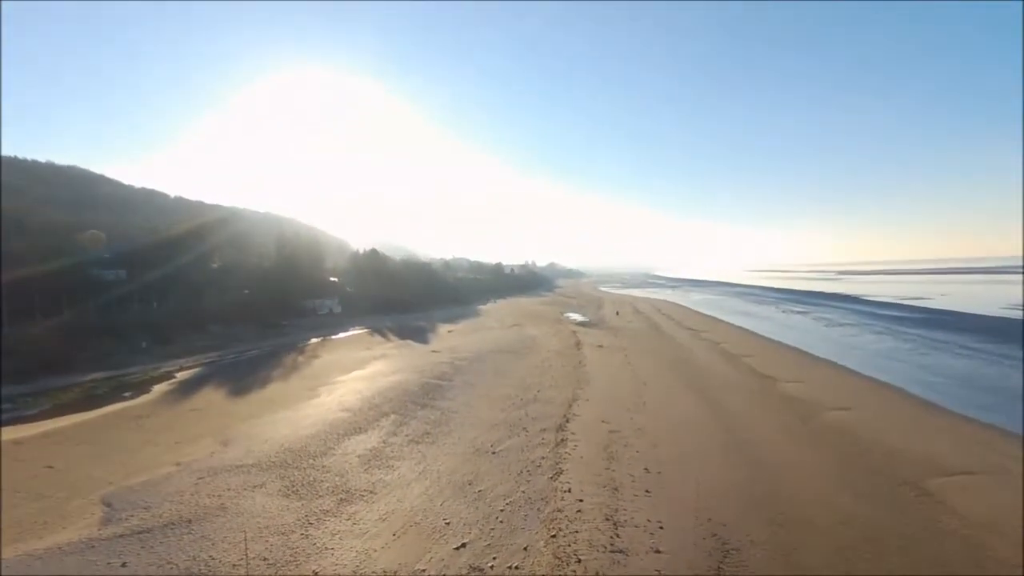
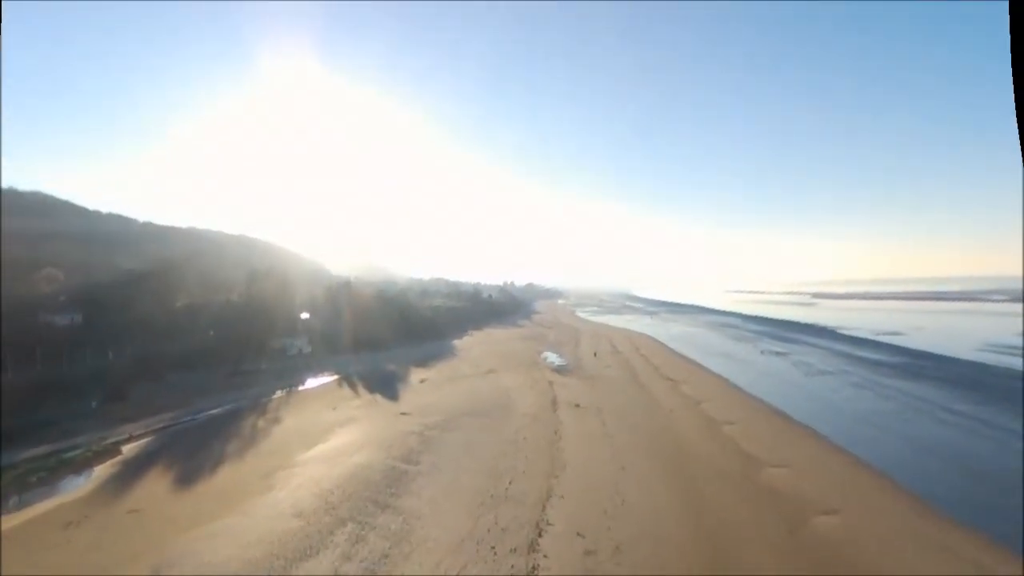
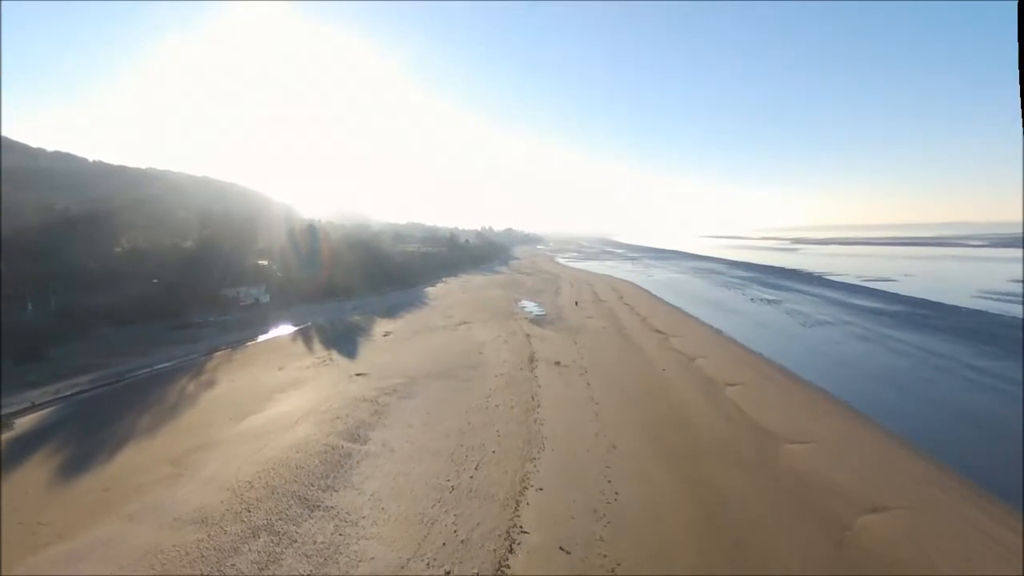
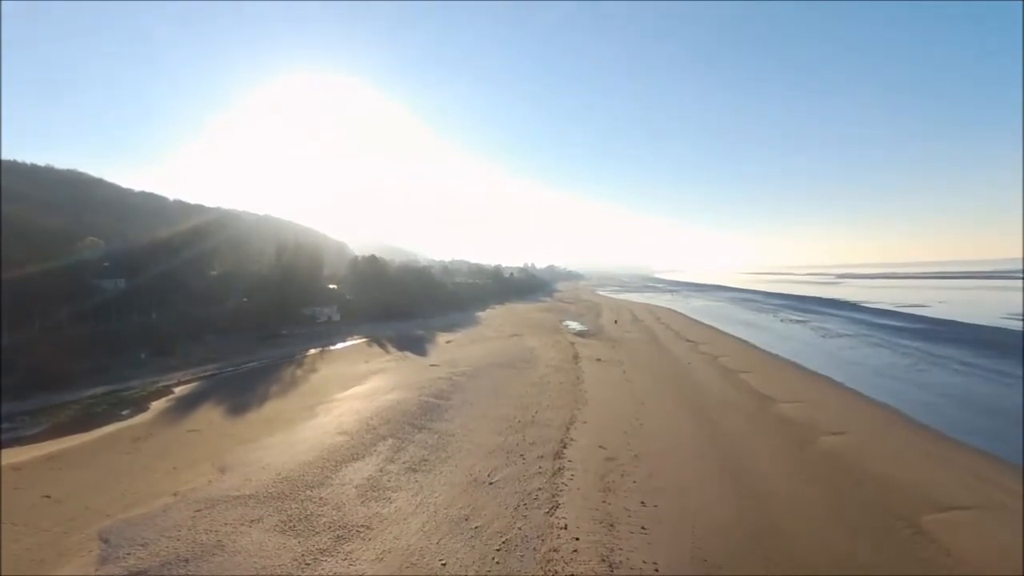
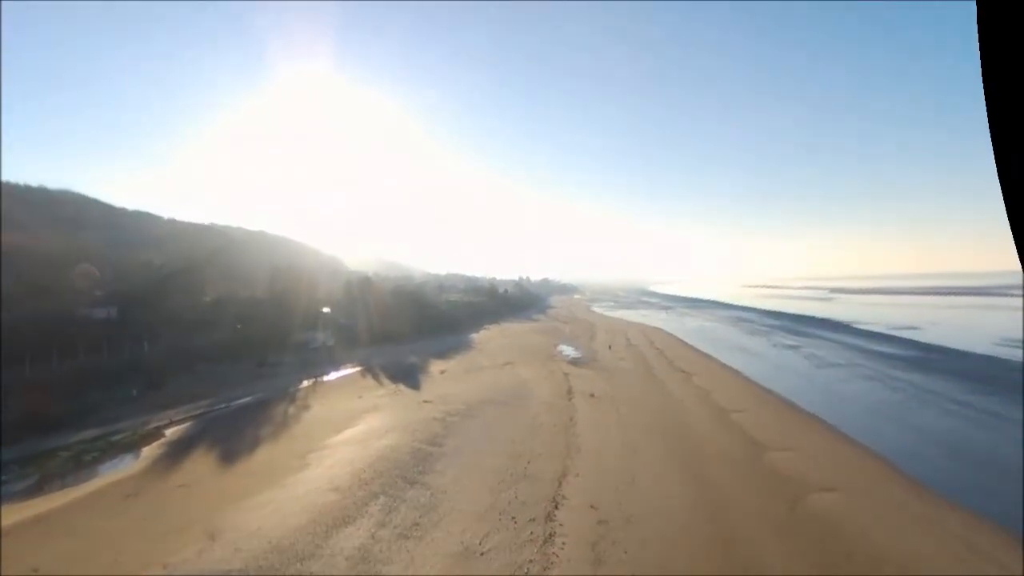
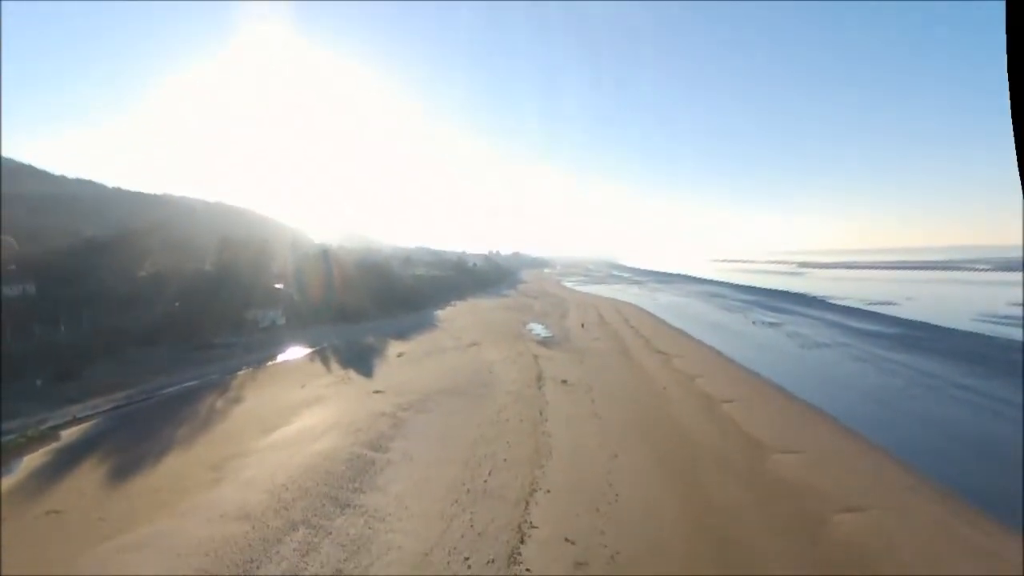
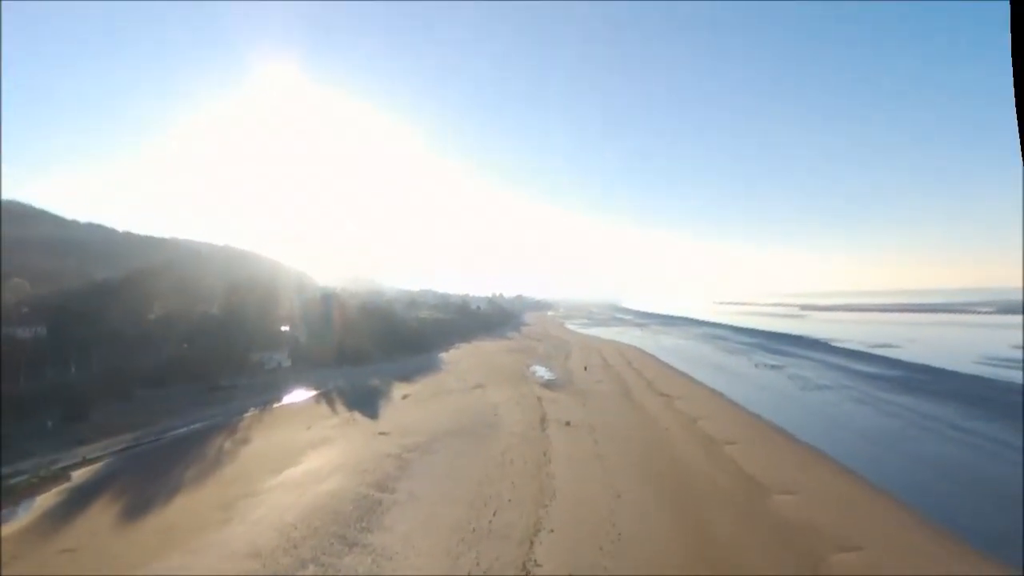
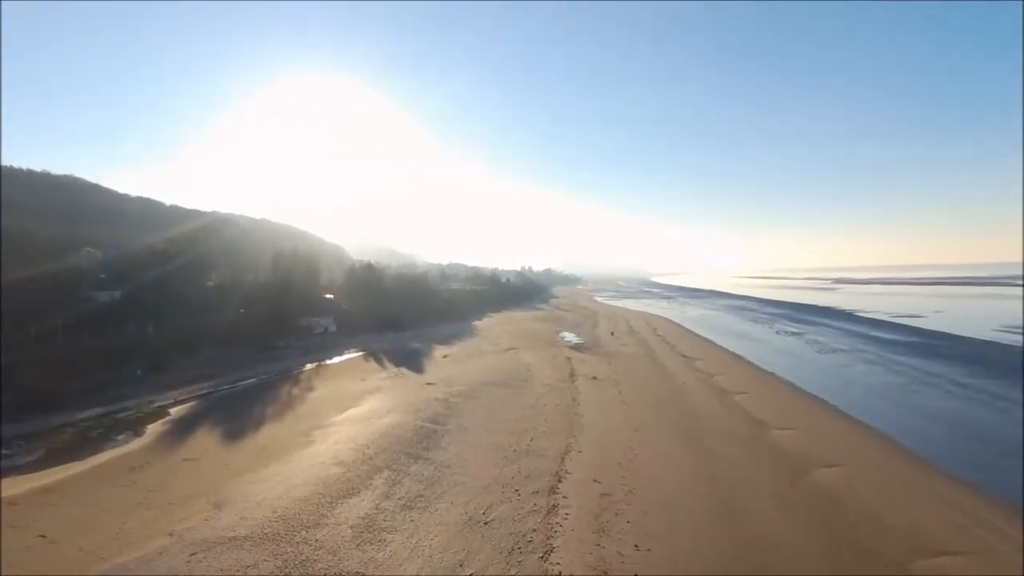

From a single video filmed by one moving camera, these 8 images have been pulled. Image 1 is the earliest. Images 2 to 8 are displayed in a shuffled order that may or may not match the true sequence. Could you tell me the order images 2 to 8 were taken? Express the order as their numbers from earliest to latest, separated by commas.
4, 8, 5, 2, 7, 6, 3
